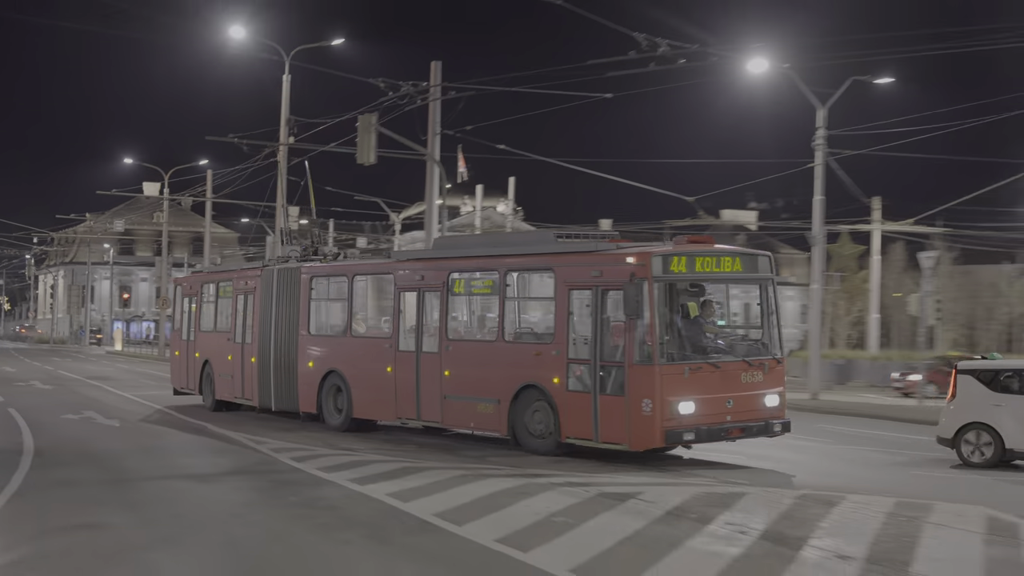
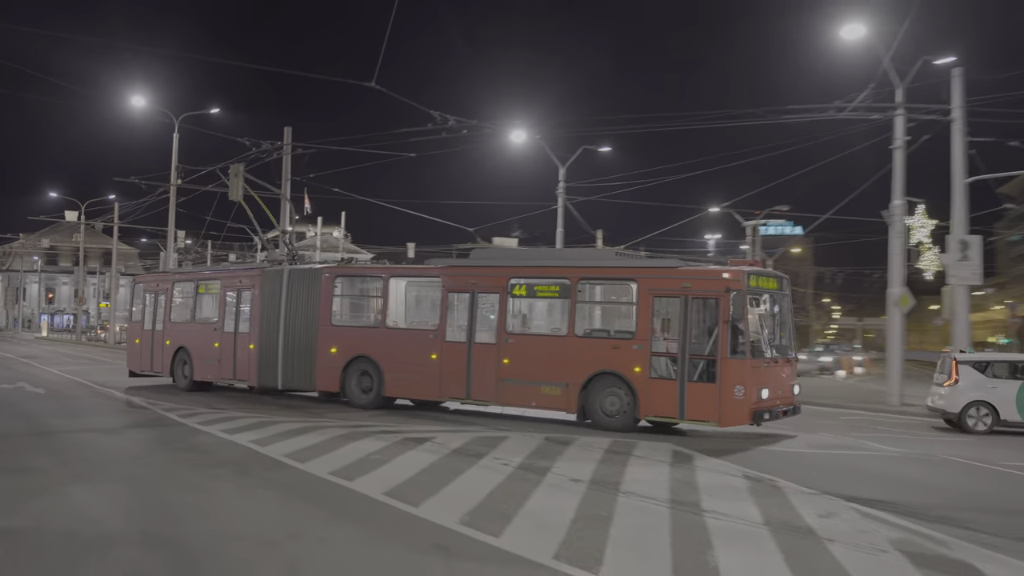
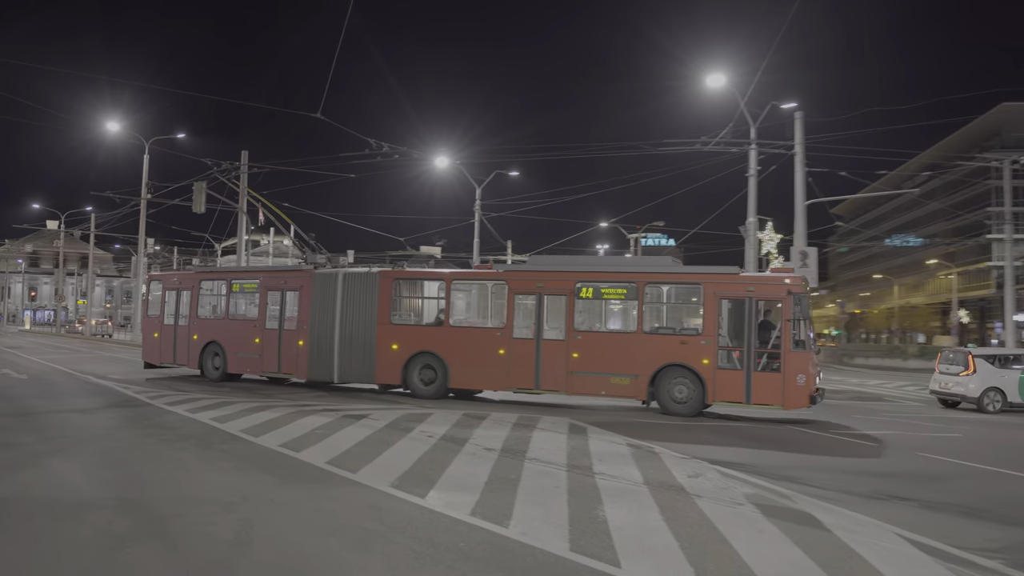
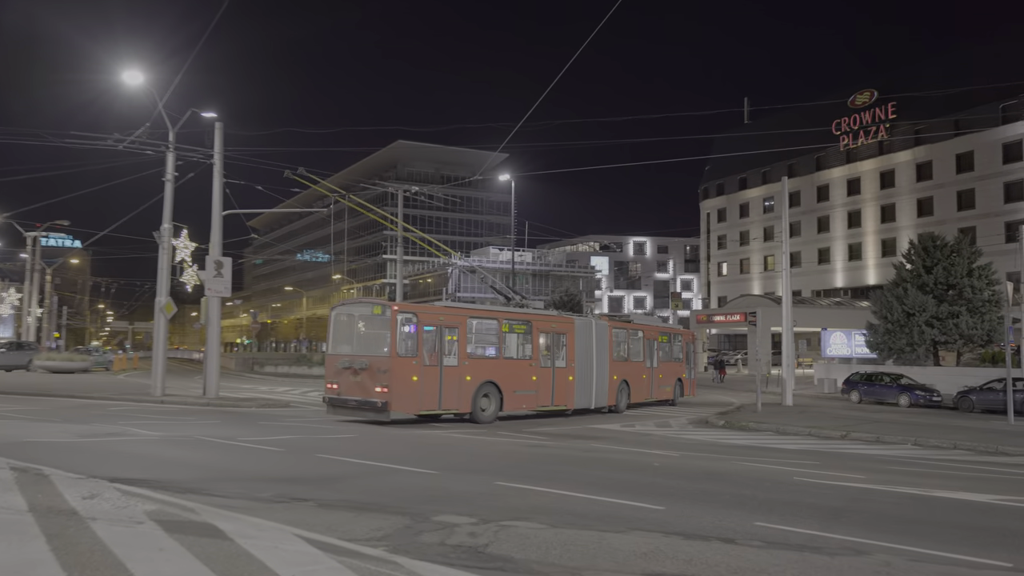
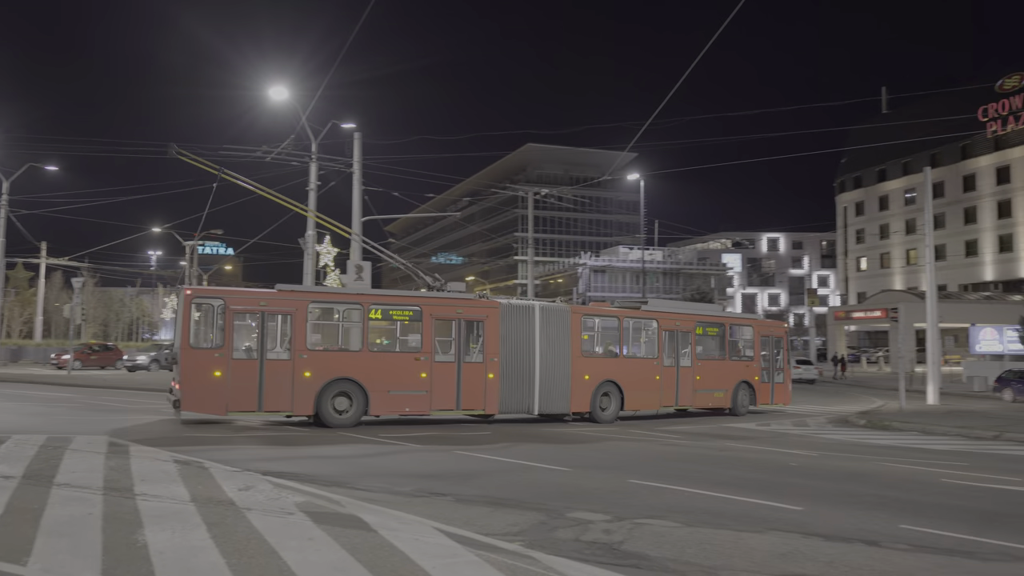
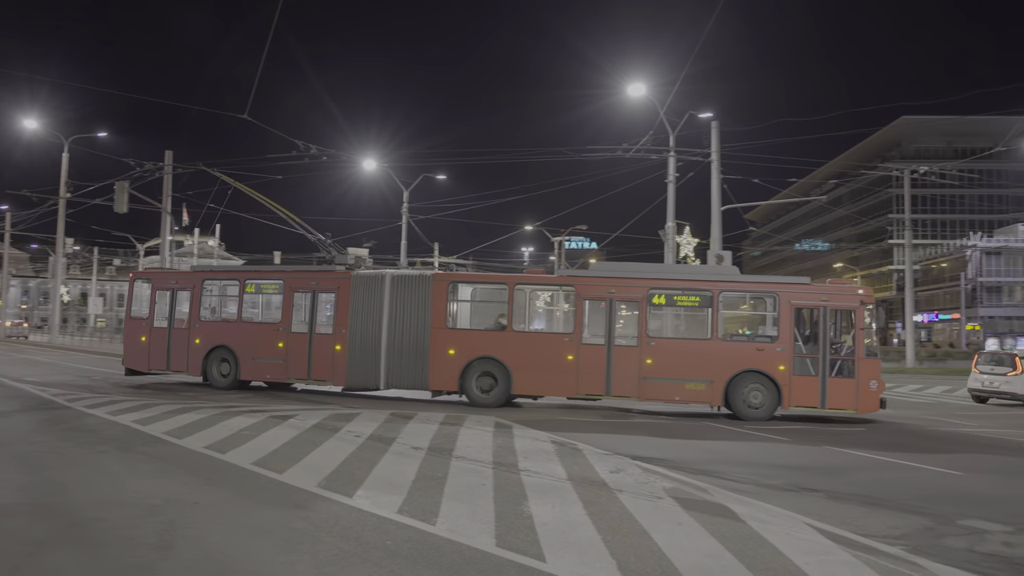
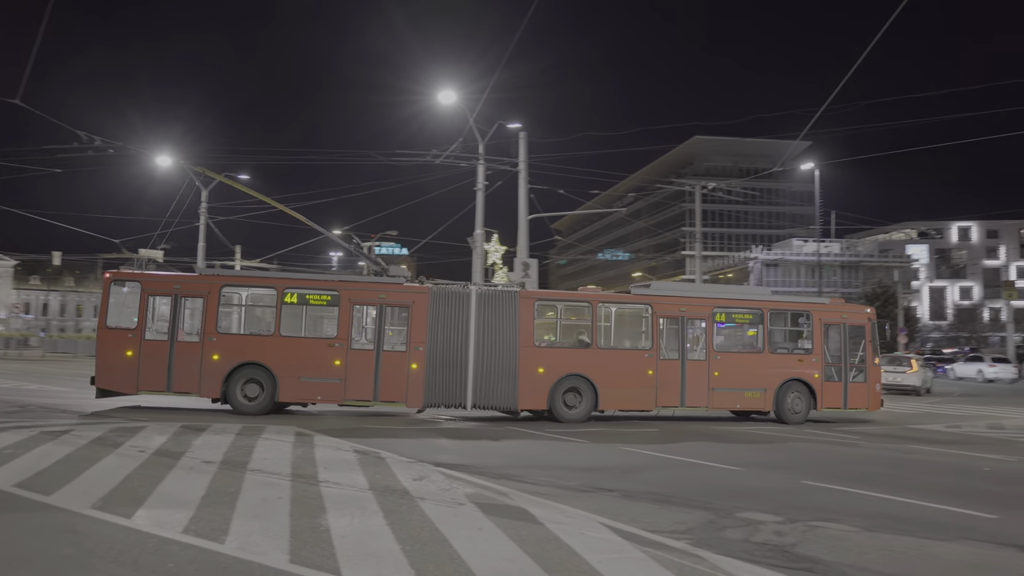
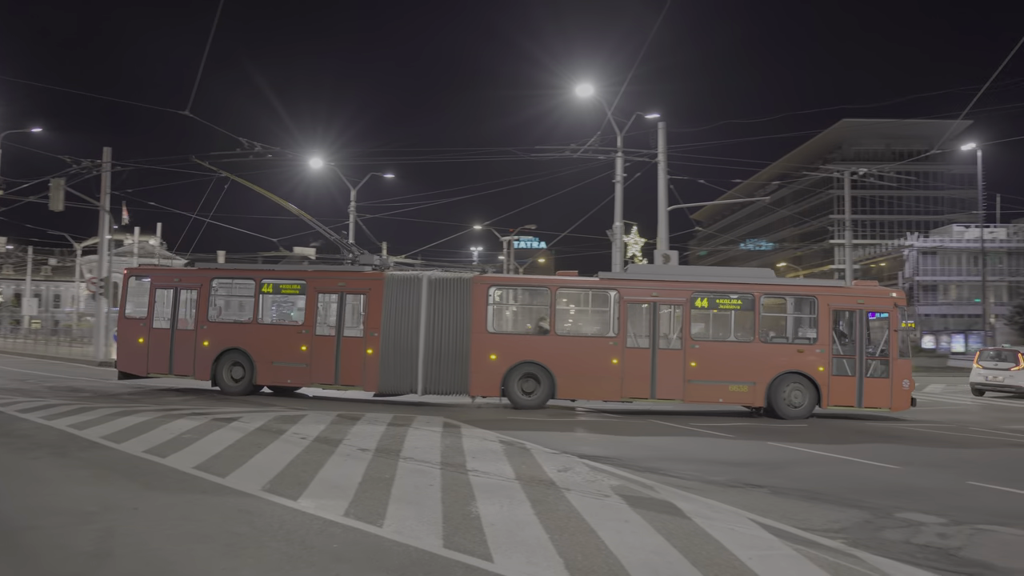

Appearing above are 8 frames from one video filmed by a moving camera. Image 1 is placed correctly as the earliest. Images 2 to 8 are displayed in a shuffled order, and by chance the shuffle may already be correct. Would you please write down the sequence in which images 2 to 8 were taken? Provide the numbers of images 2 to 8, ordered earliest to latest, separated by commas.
2, 3, 6, 8, 7, 5, 4
